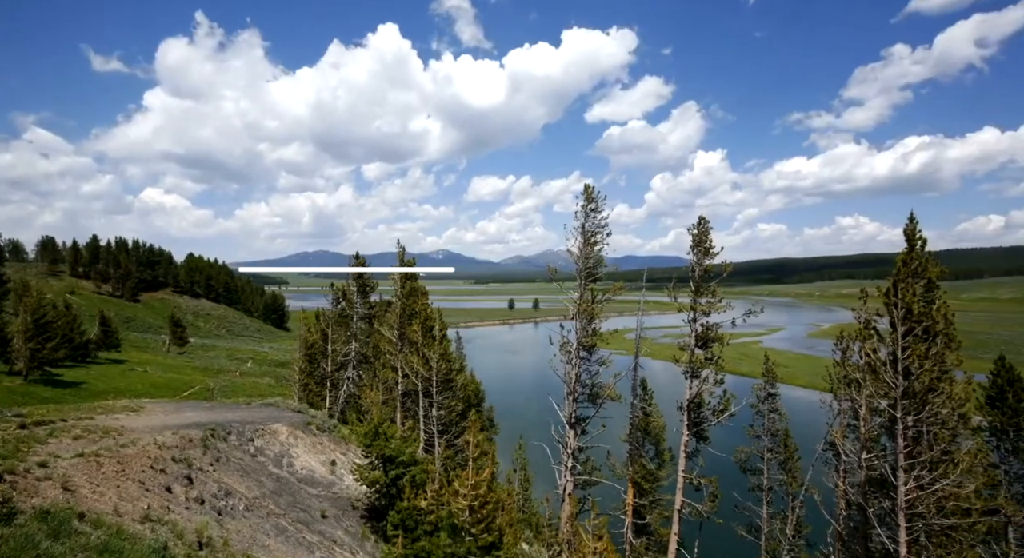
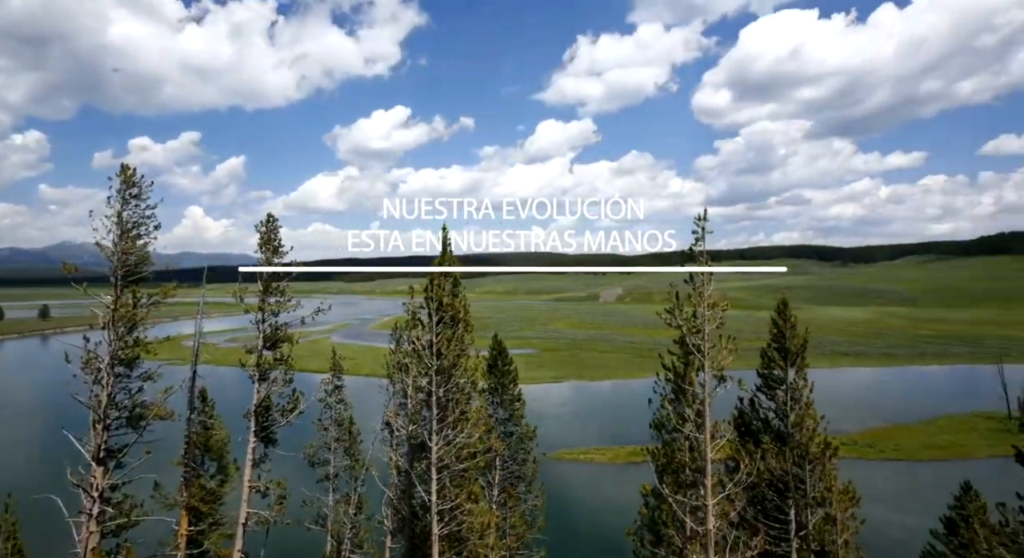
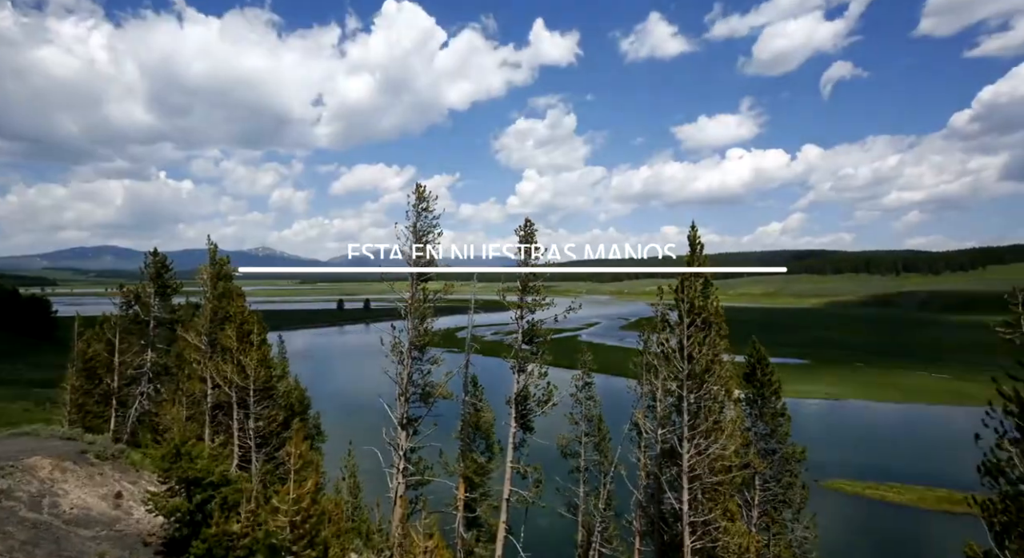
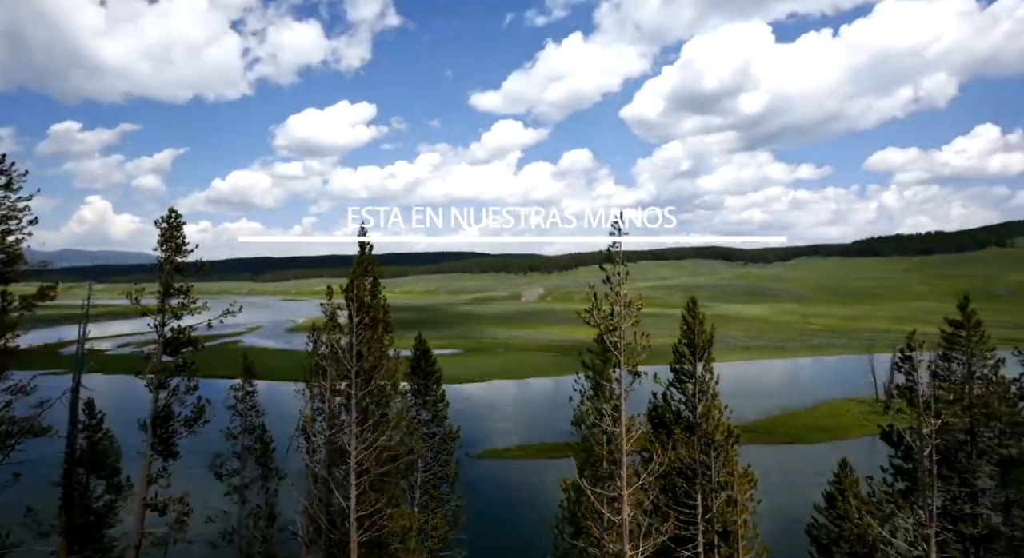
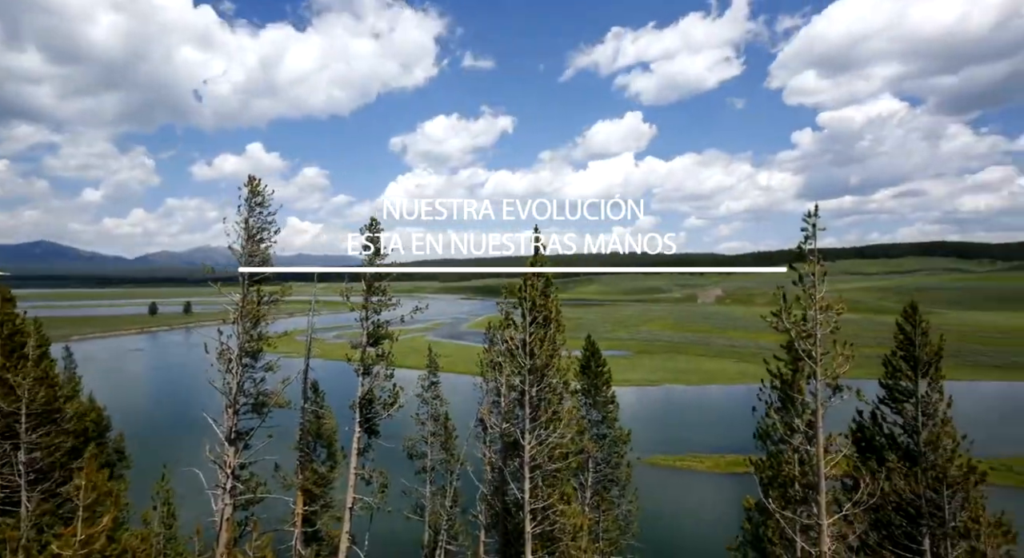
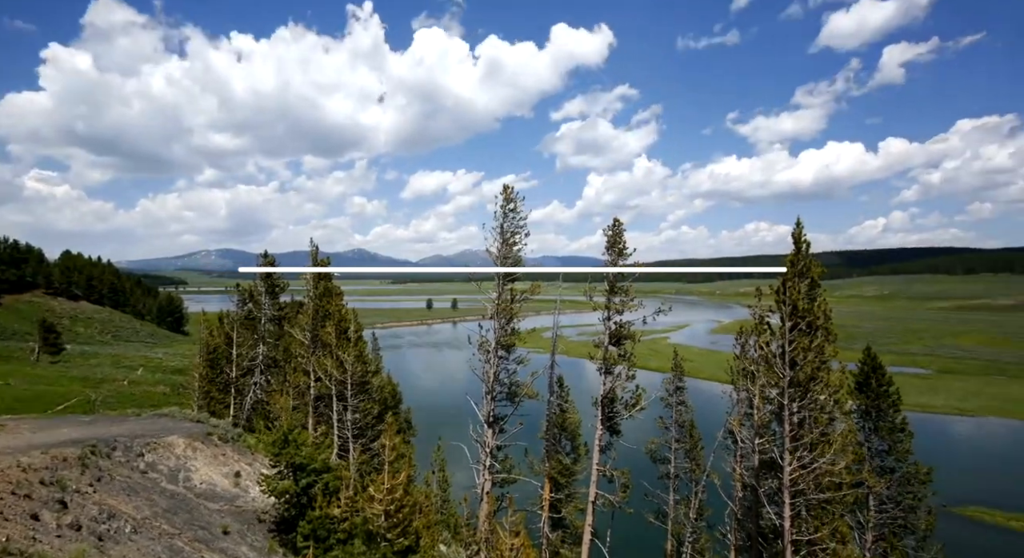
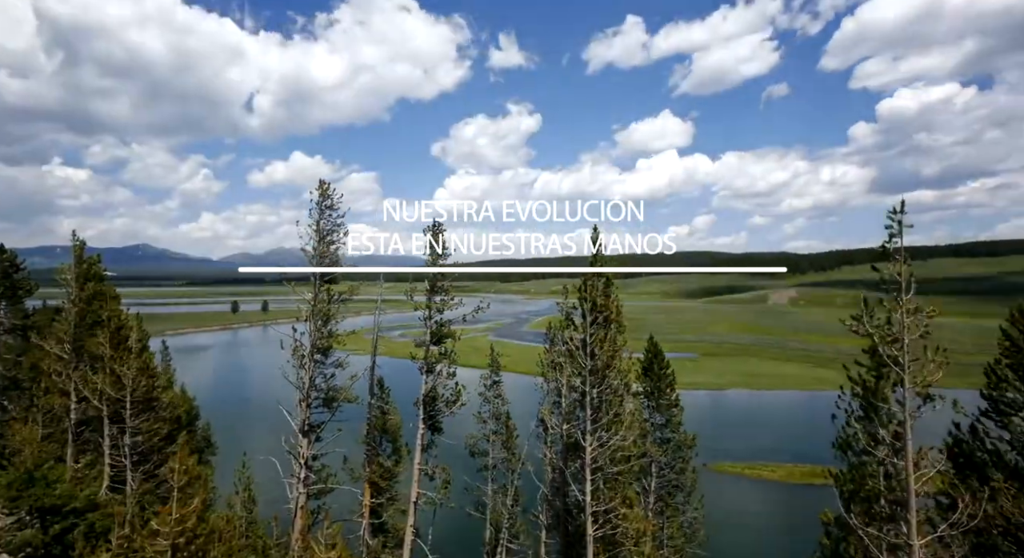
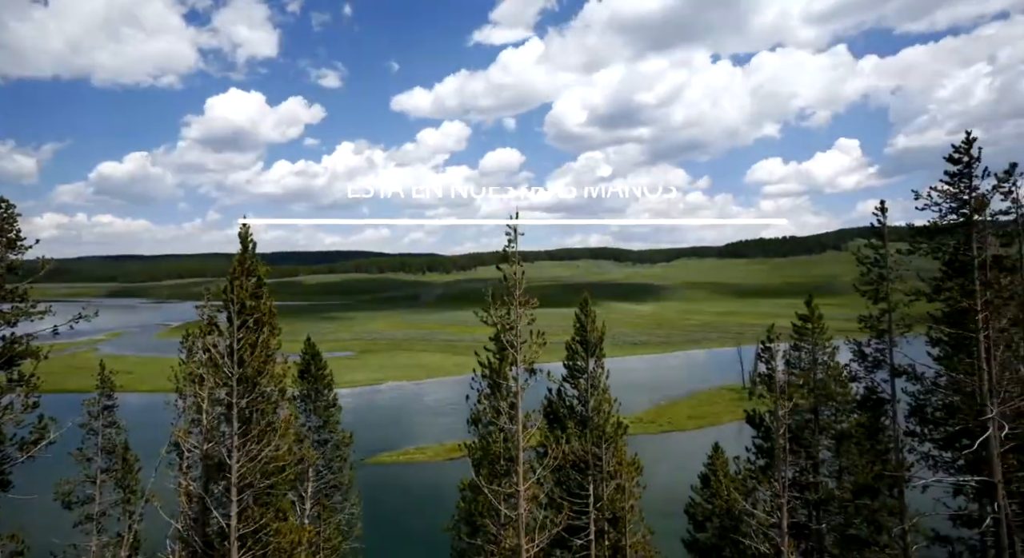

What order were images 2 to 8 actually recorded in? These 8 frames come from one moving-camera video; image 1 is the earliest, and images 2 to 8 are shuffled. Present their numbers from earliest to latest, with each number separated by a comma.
6, 3, 7, 5, 2, 4, 8
